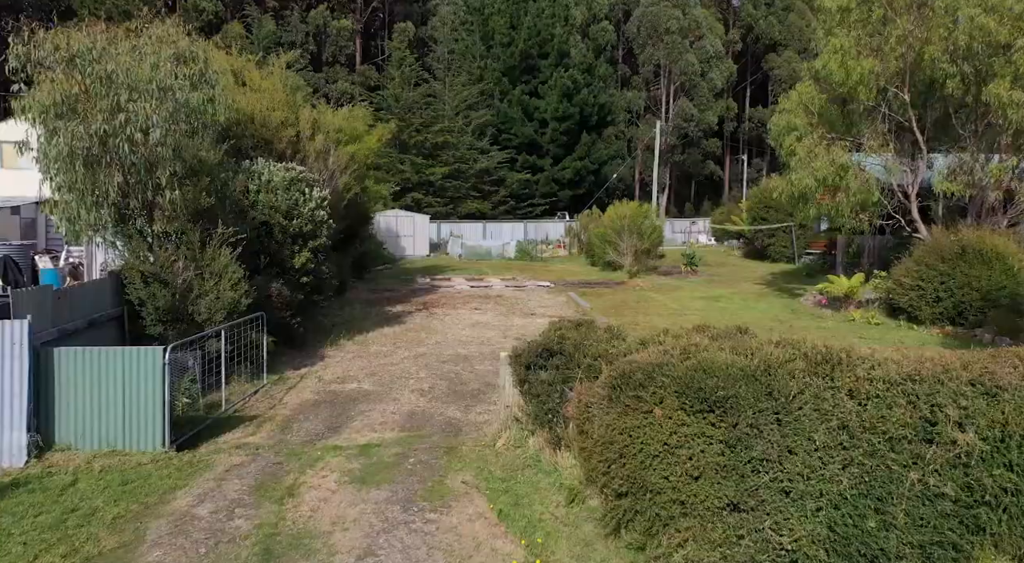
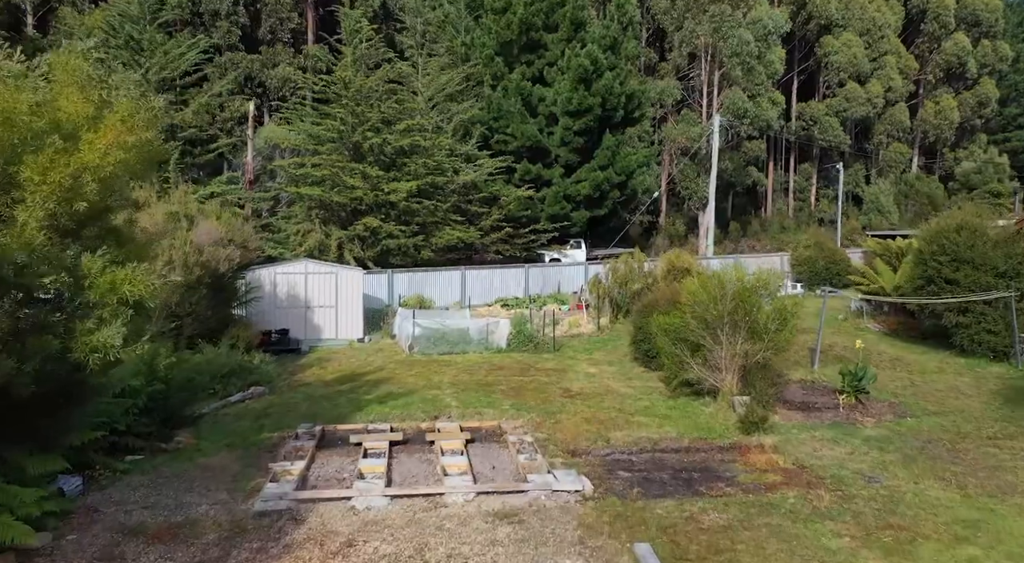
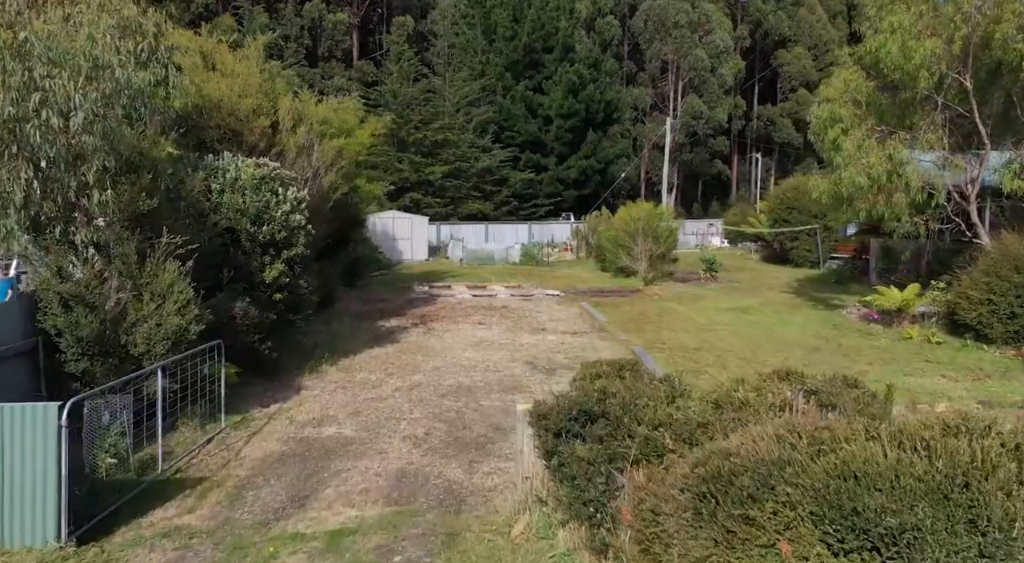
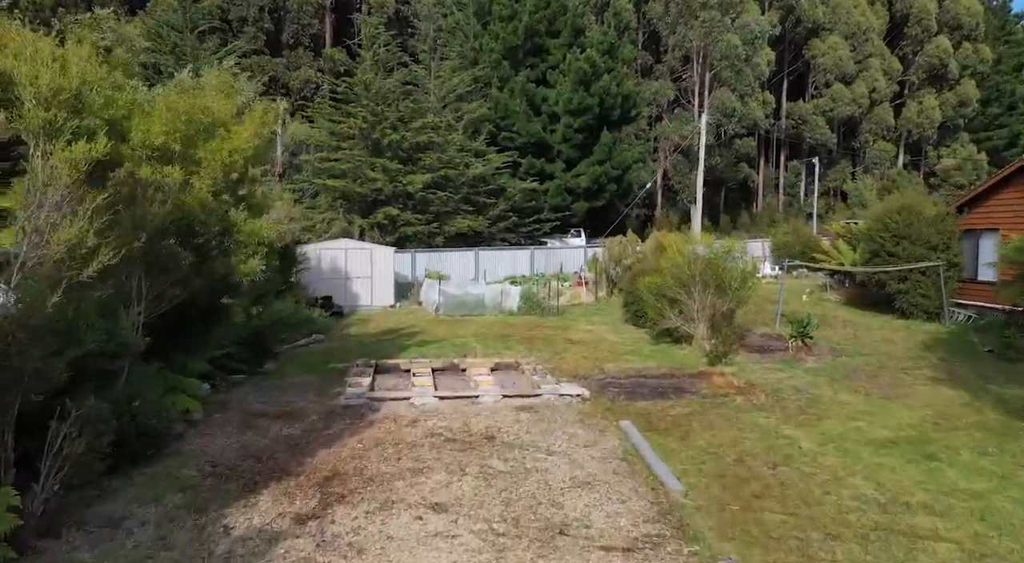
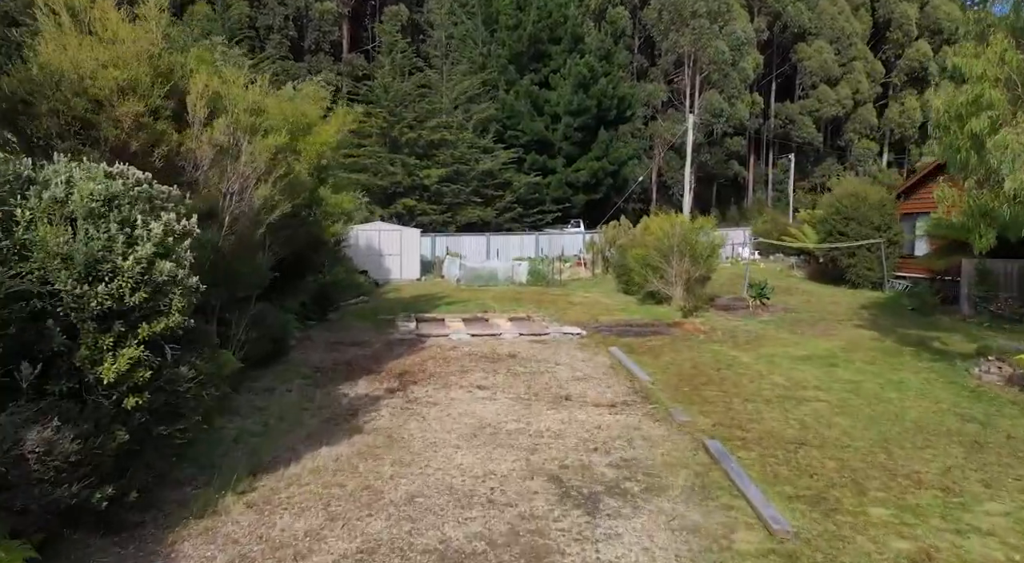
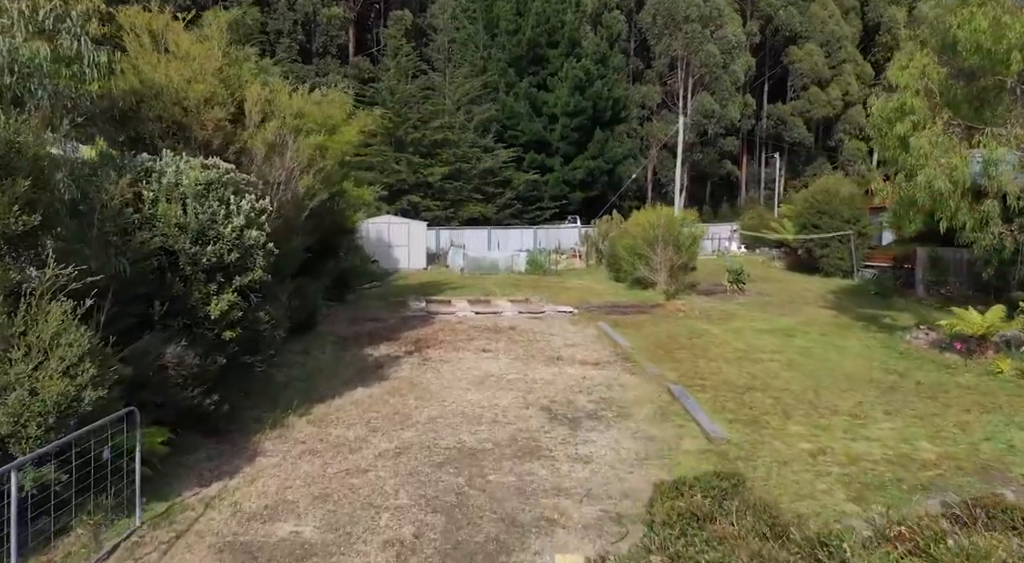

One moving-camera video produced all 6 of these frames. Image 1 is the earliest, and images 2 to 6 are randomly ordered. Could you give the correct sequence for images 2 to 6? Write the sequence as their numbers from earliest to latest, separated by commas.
3, 6, 5, 4, 2
